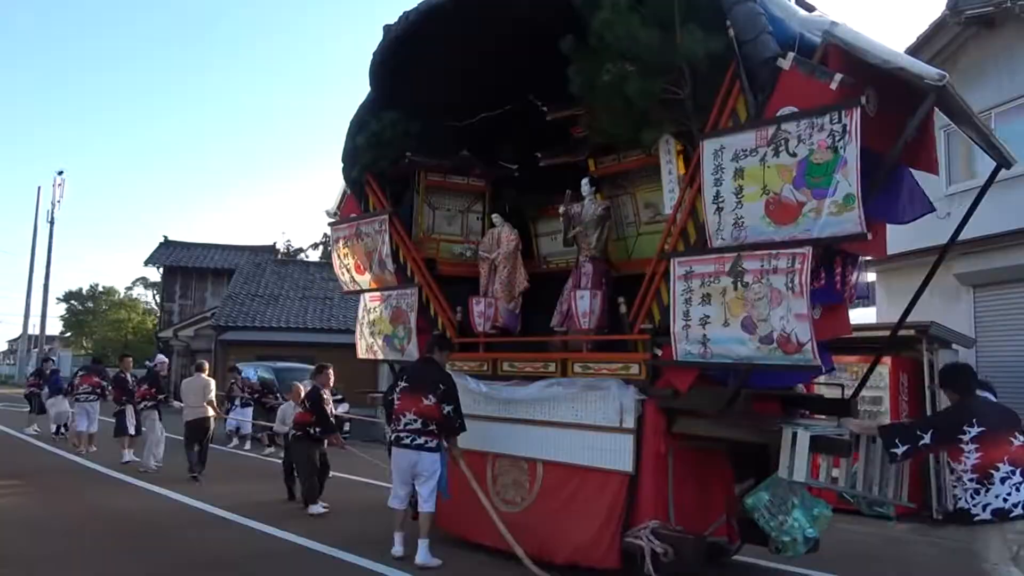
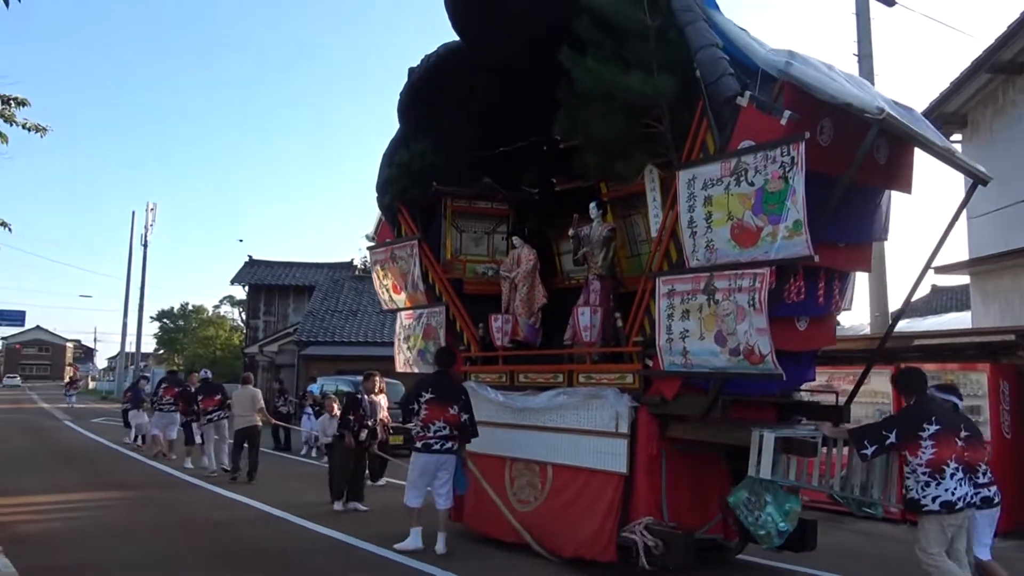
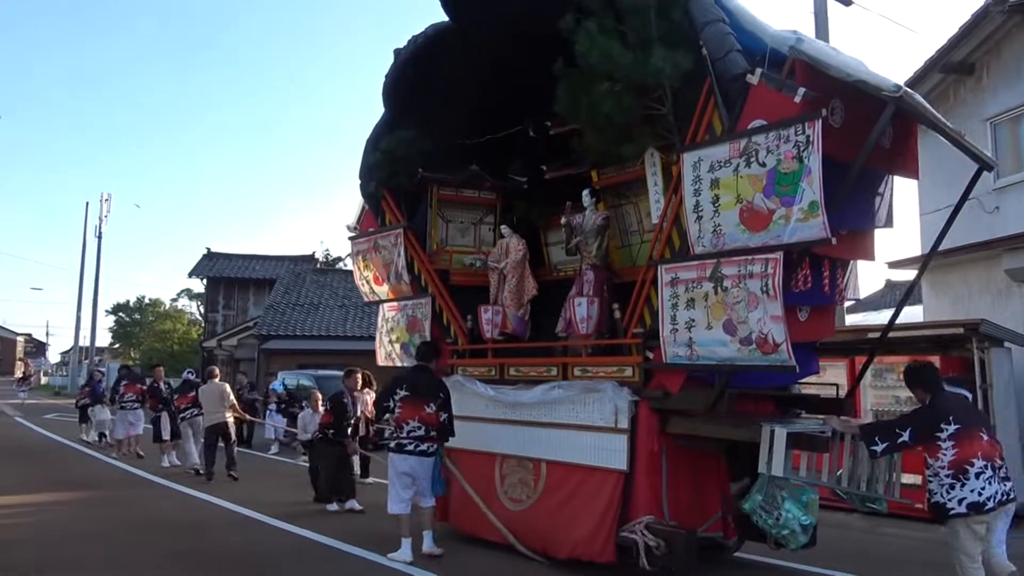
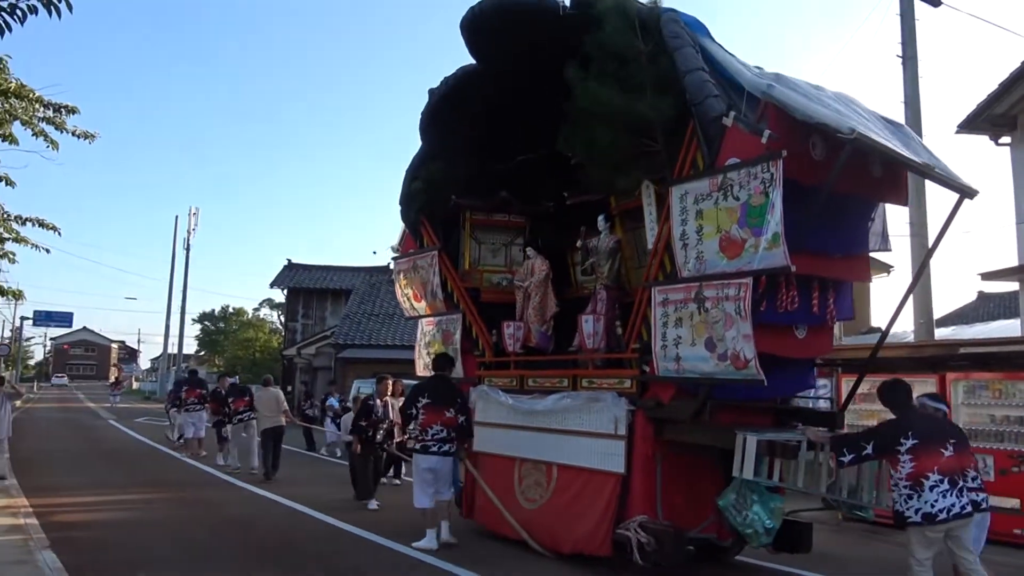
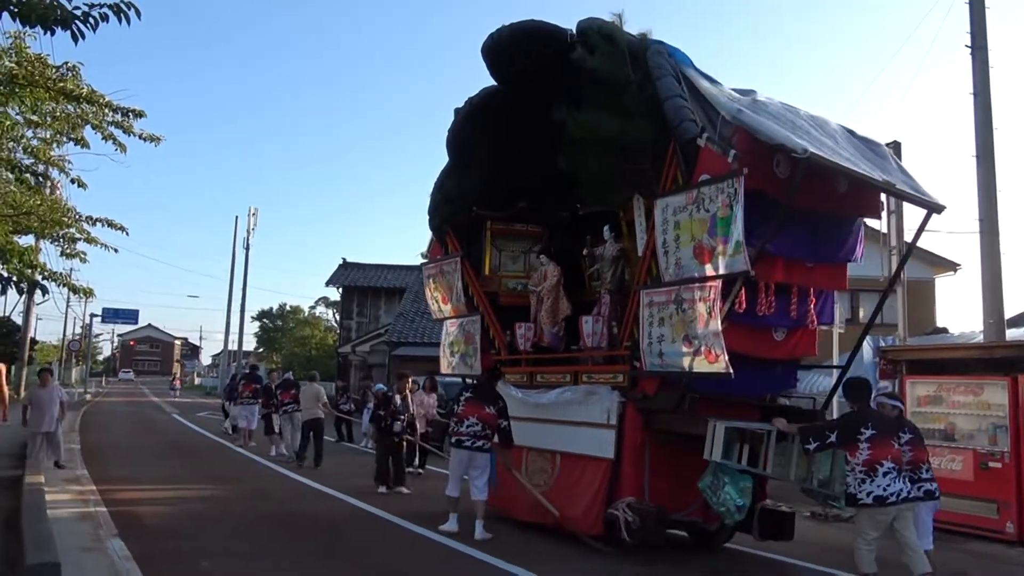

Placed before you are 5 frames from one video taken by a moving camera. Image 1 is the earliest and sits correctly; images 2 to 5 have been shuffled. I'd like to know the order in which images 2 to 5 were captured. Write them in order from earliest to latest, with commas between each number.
3, 2, 4, 5
